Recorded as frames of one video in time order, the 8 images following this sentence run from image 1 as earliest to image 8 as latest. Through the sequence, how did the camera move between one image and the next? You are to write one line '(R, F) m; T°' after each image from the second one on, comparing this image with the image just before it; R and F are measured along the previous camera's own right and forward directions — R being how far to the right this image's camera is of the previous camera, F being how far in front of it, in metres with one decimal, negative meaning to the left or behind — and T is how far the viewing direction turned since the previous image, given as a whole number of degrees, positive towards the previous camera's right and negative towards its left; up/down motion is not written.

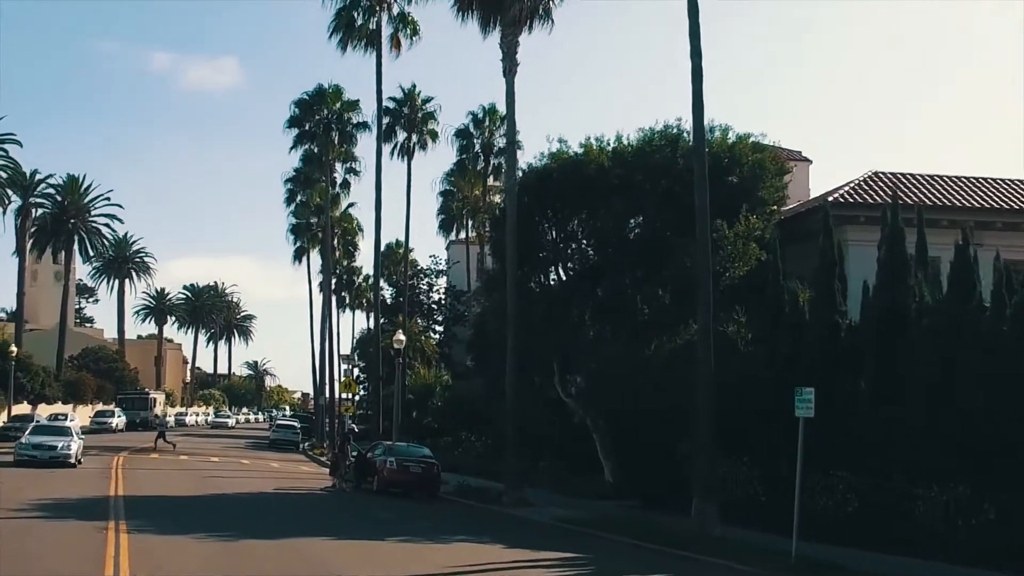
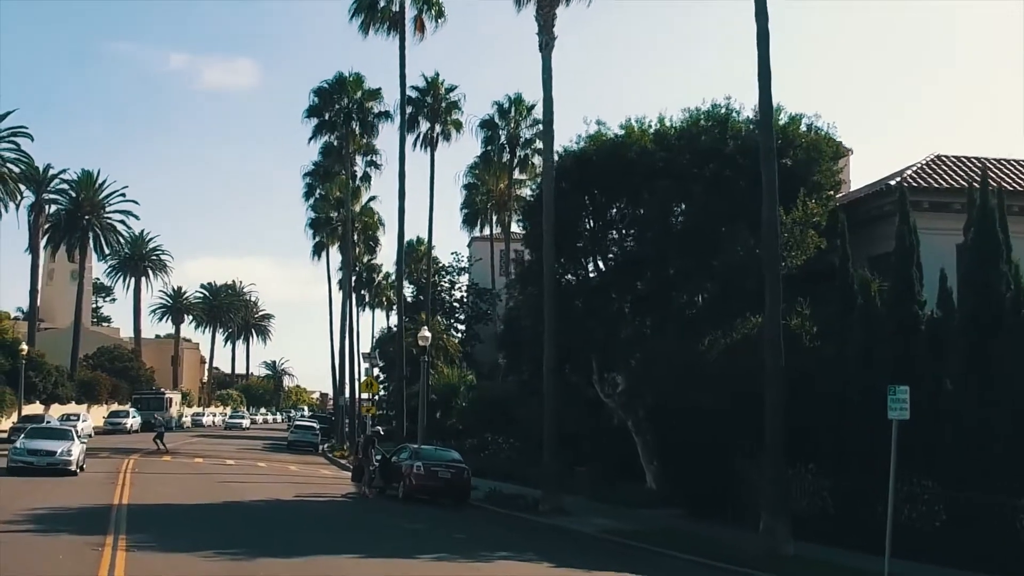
(-0.3, +2.0) m; -1°
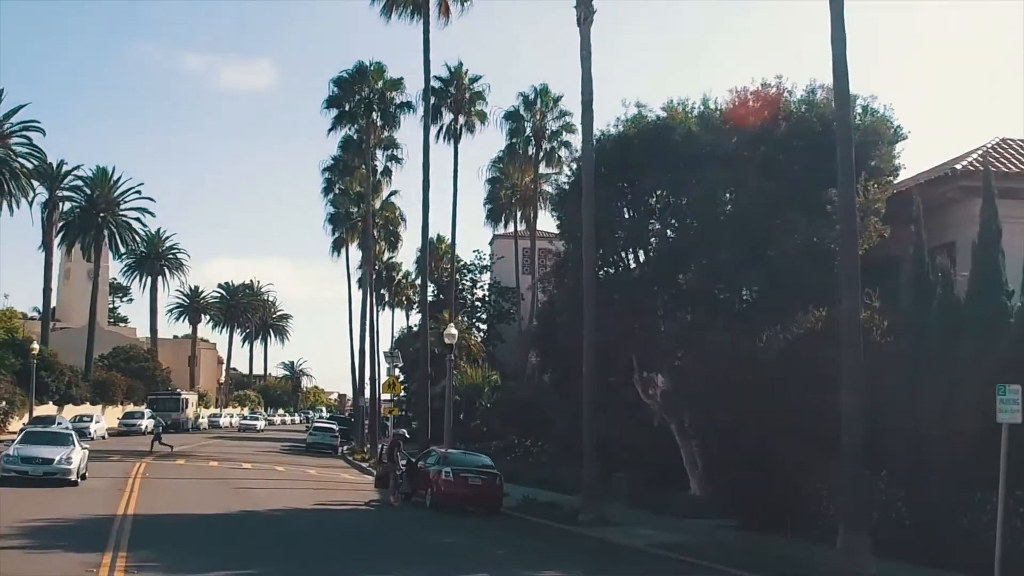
(-0.3, +1.8) m; -1°
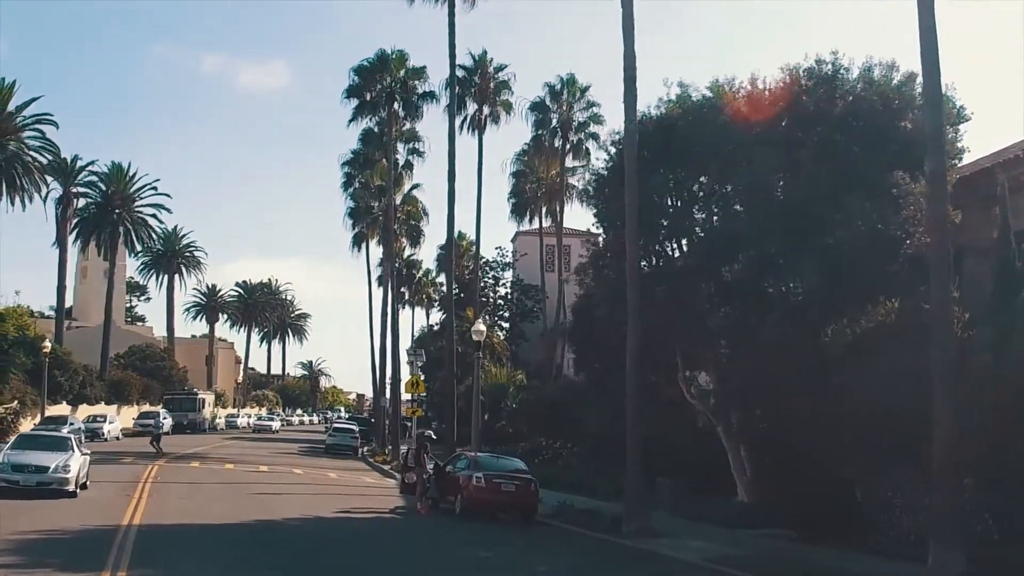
(-0.2, +1.7) m; -1°
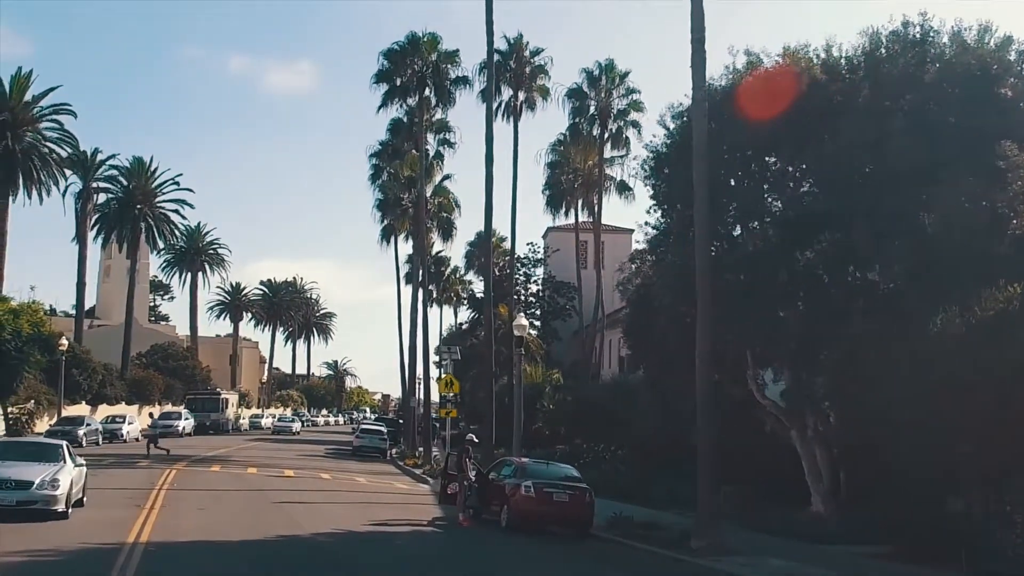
(-0.3, +2.3) m; -1°
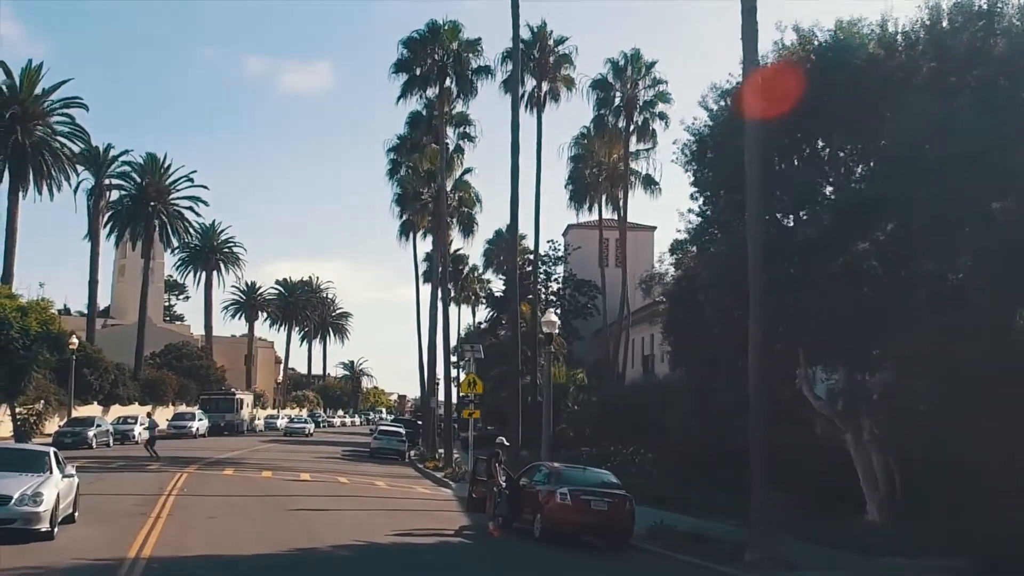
(-0.2, +1.5) m; -1°
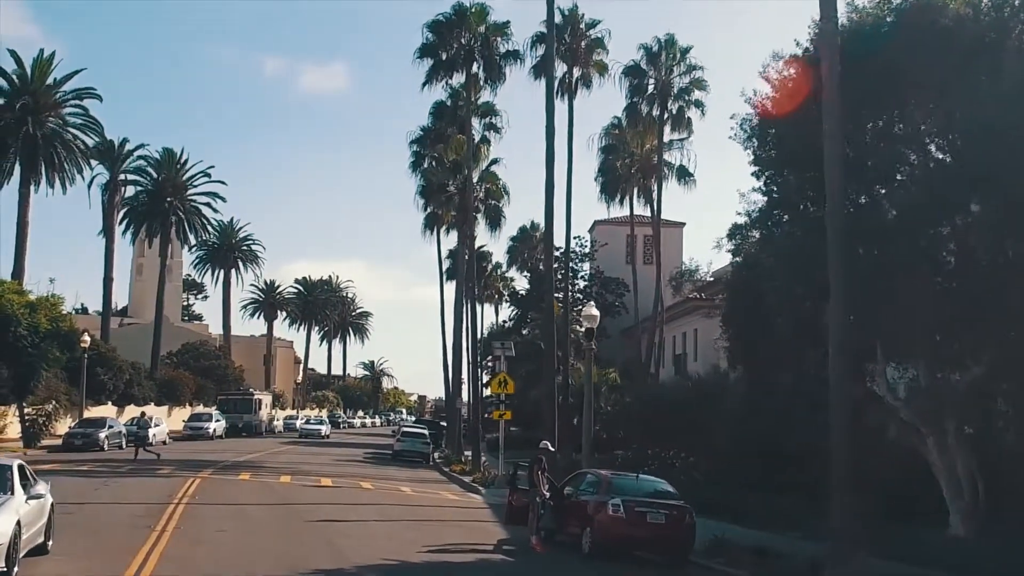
(-0.3, +2.0) m; -1°
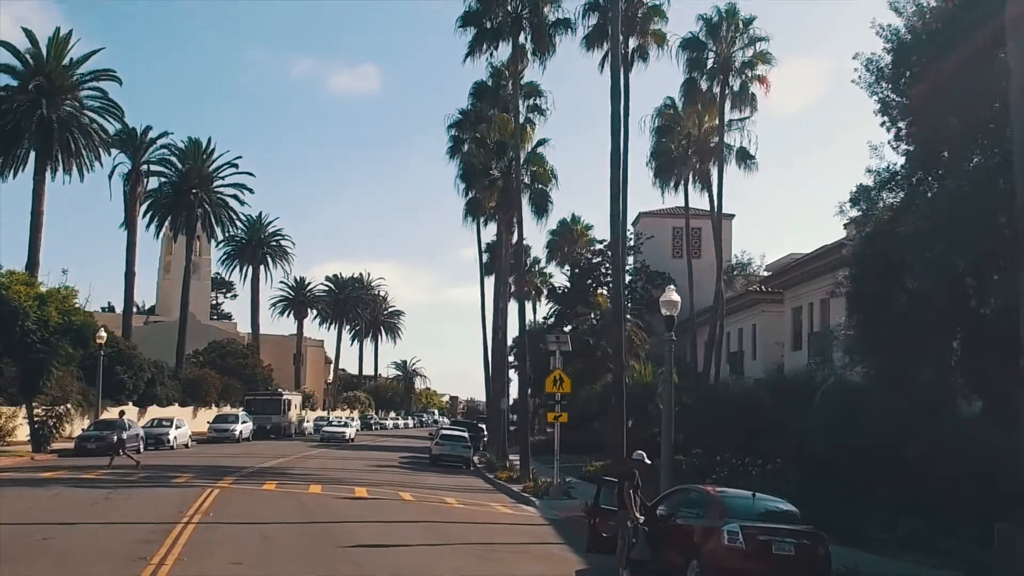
(-0.5, +3.5) m; -1°
